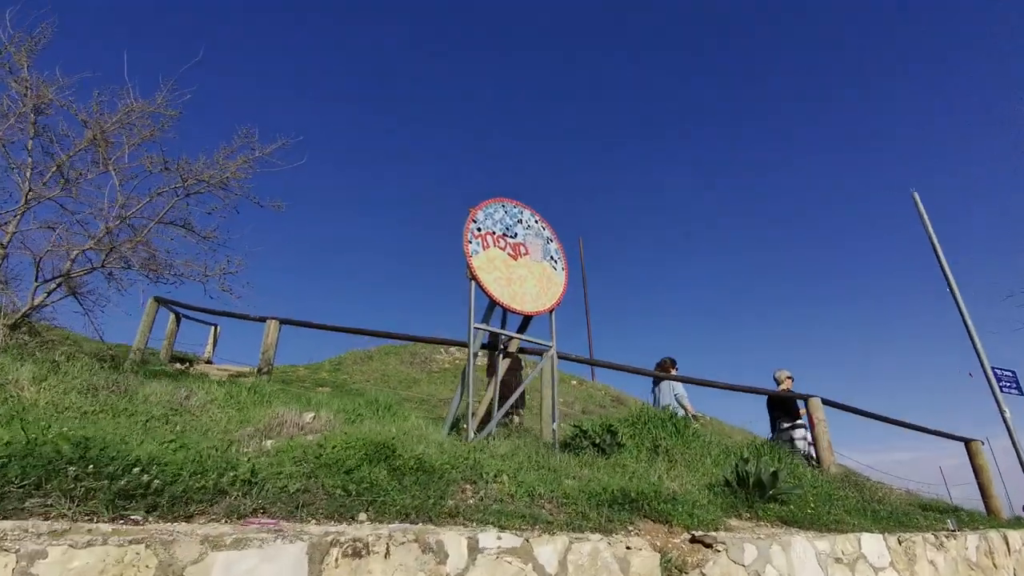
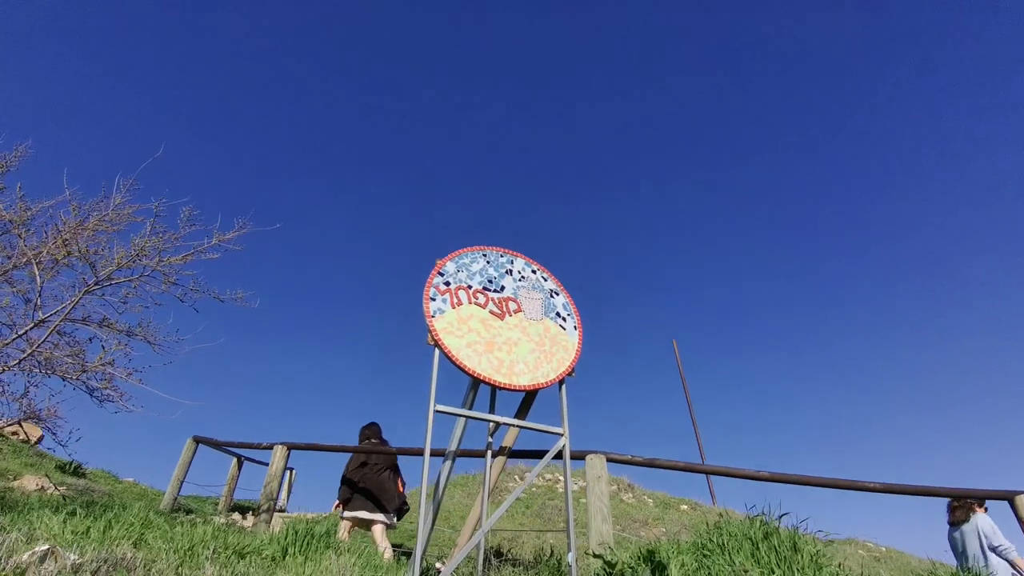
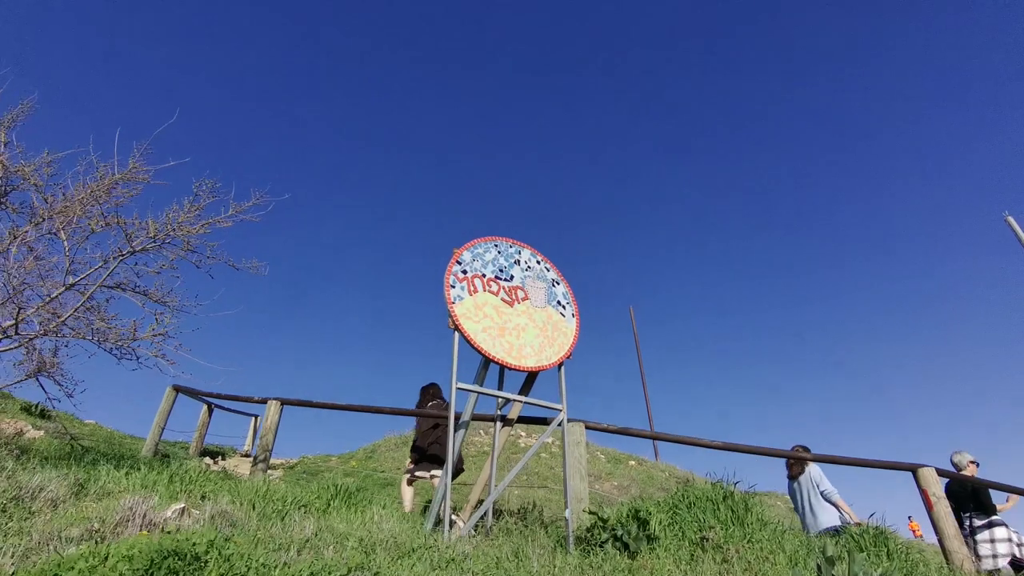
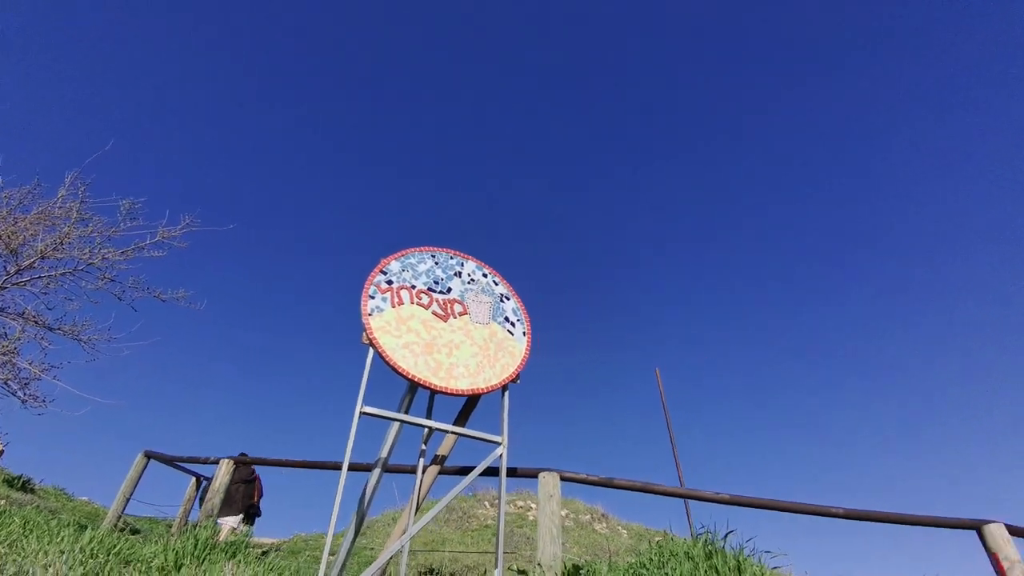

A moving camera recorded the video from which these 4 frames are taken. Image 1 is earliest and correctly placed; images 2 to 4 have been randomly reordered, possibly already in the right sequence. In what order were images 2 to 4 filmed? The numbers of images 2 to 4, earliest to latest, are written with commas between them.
3, 2, 4
